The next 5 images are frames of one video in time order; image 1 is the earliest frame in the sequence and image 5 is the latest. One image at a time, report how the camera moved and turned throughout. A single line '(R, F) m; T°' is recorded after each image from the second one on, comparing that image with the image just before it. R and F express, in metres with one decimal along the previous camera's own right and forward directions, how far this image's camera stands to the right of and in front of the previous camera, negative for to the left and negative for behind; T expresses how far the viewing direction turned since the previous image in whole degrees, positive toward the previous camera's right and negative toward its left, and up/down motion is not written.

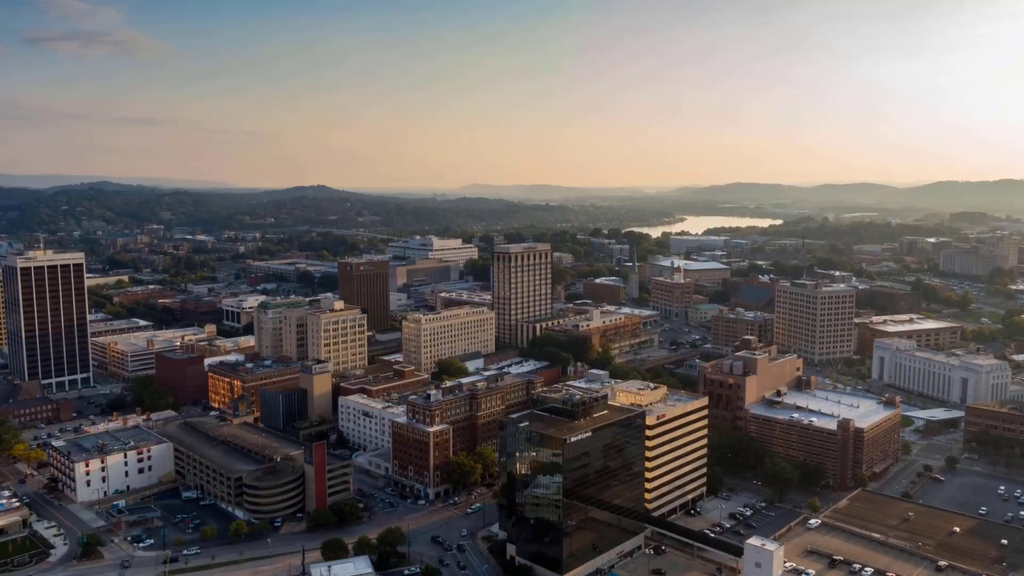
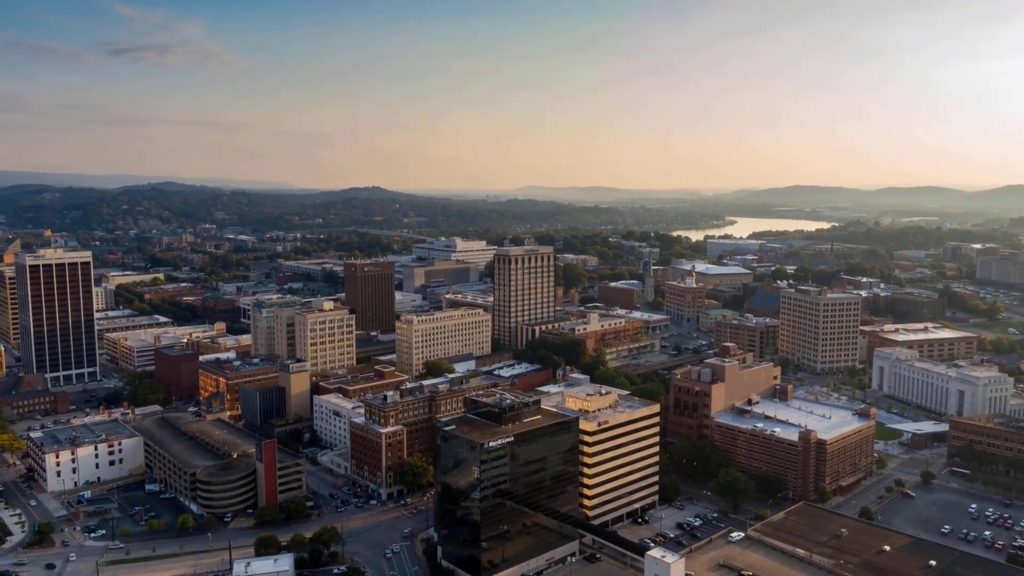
(+5.5, +0.3) m; -4°
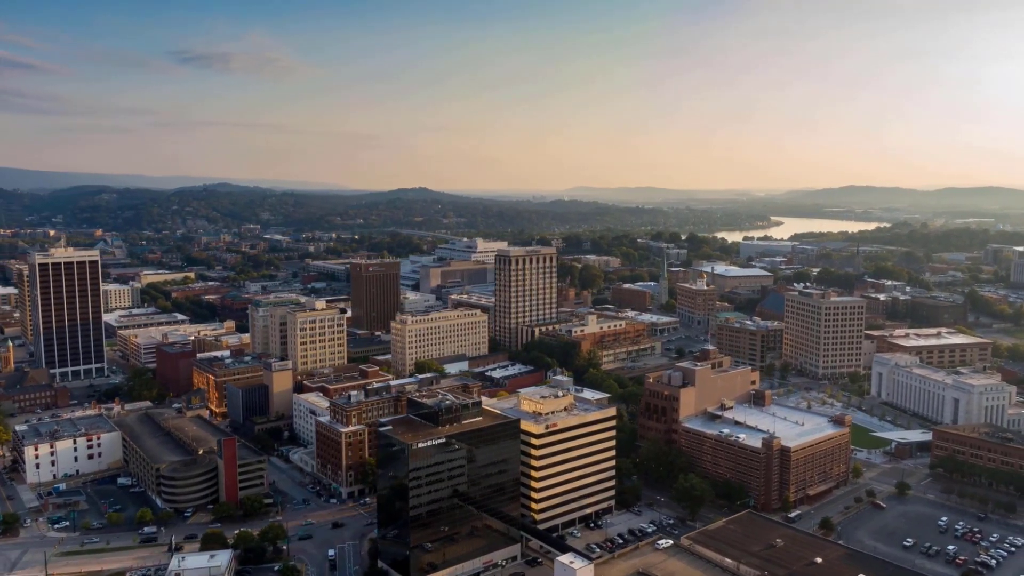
(+4.9, +0.3) m; -3°
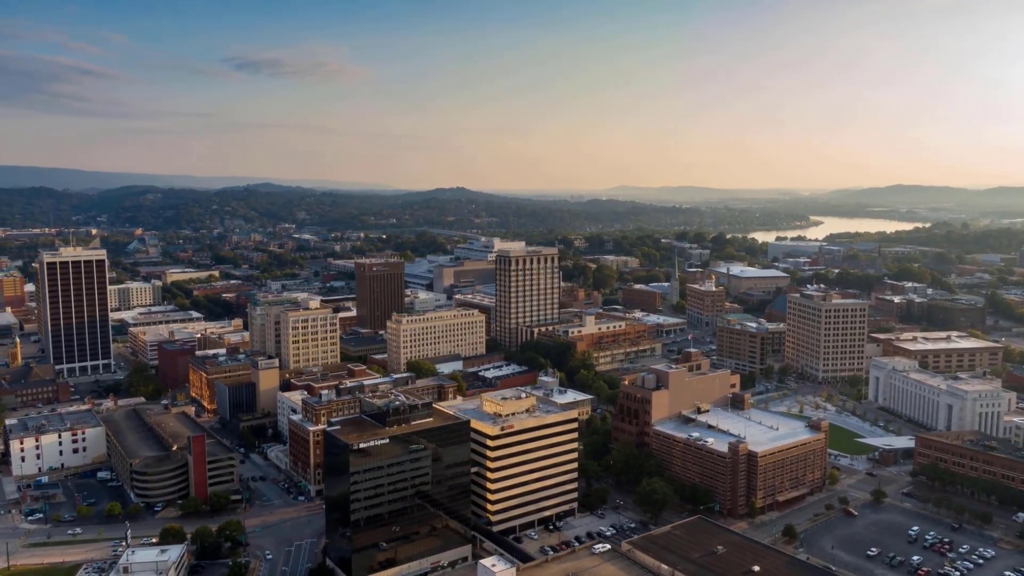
(+4.0, +0.2) m; -3°
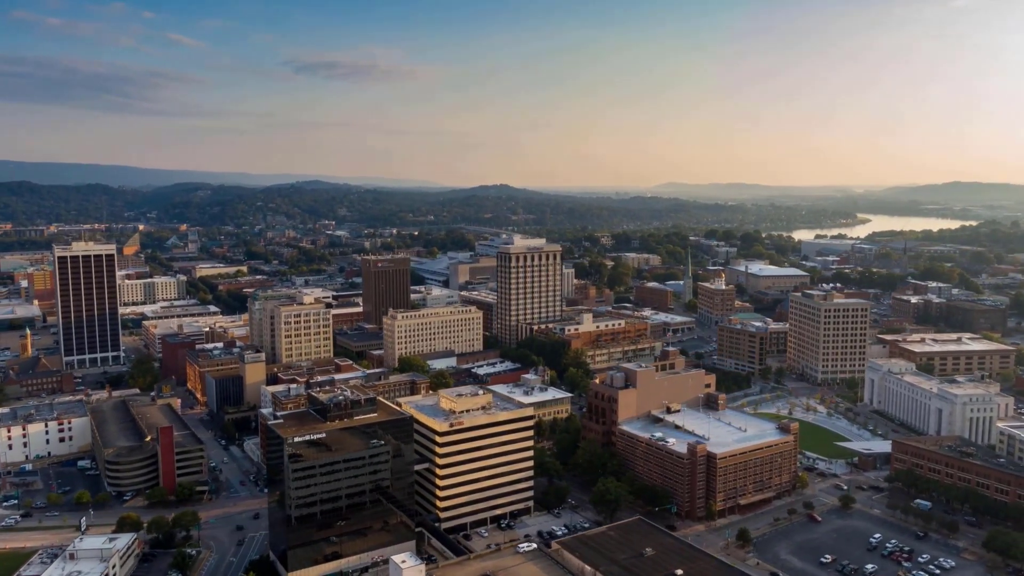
(+4.6, +0.3) m; -3°
